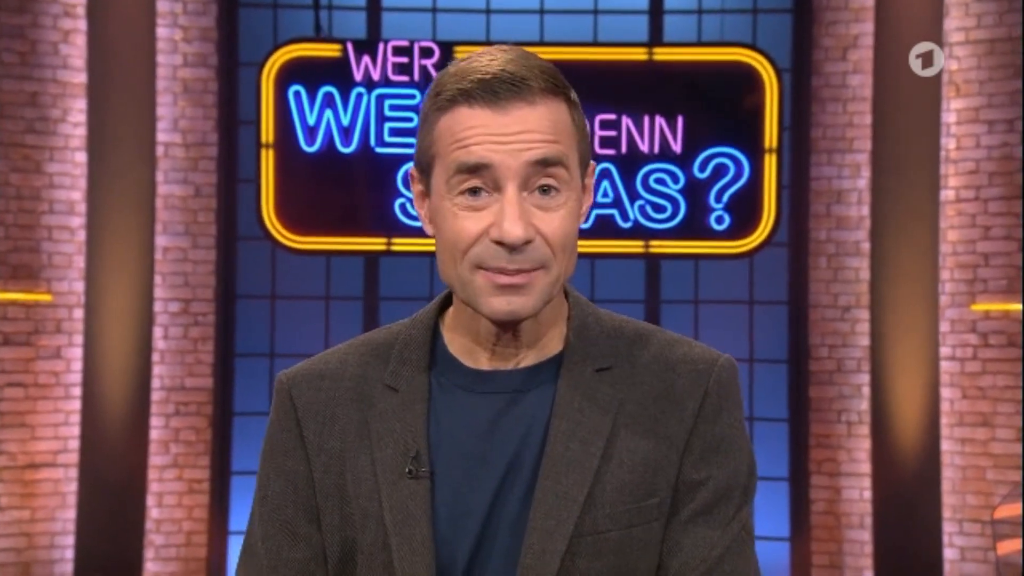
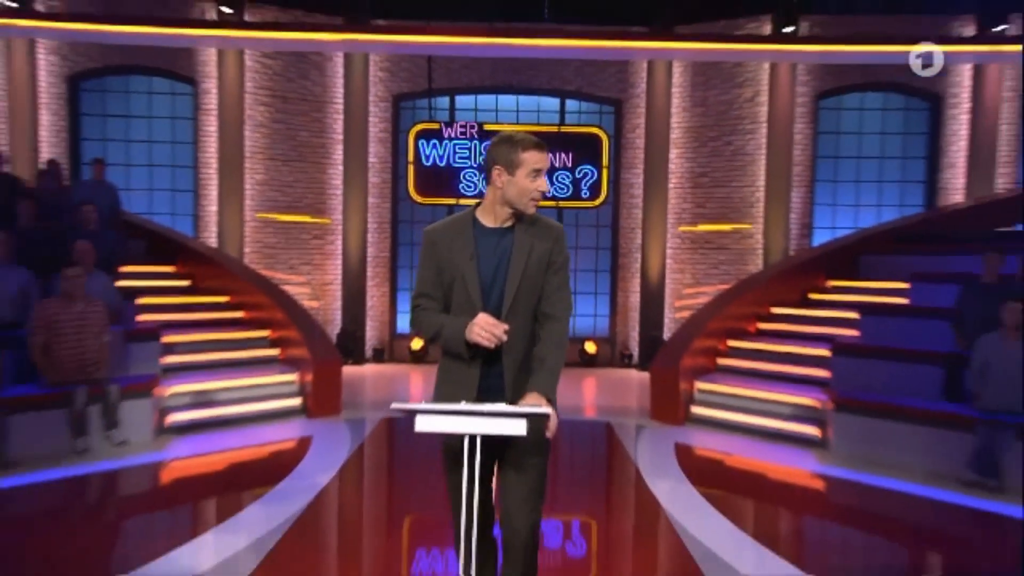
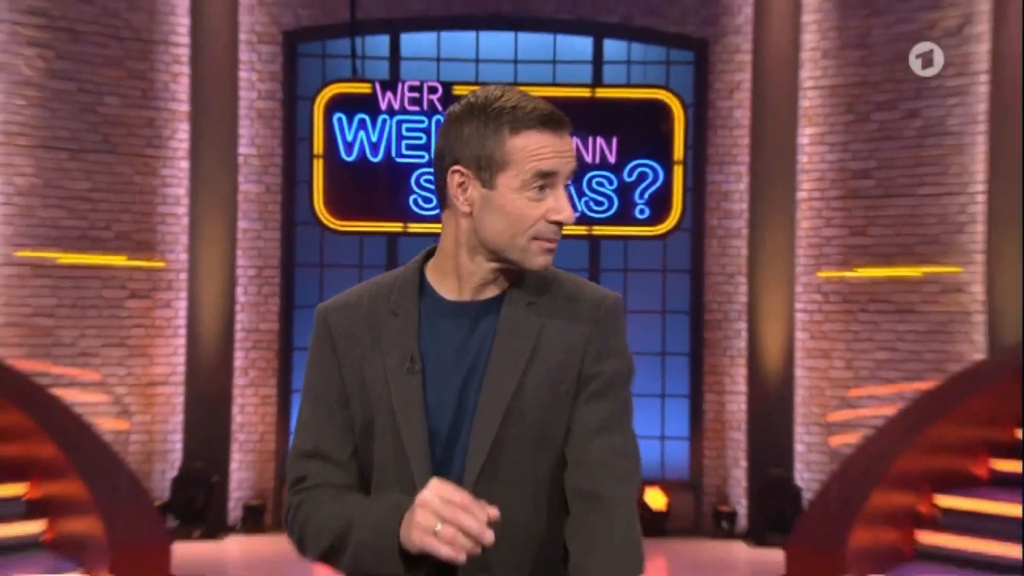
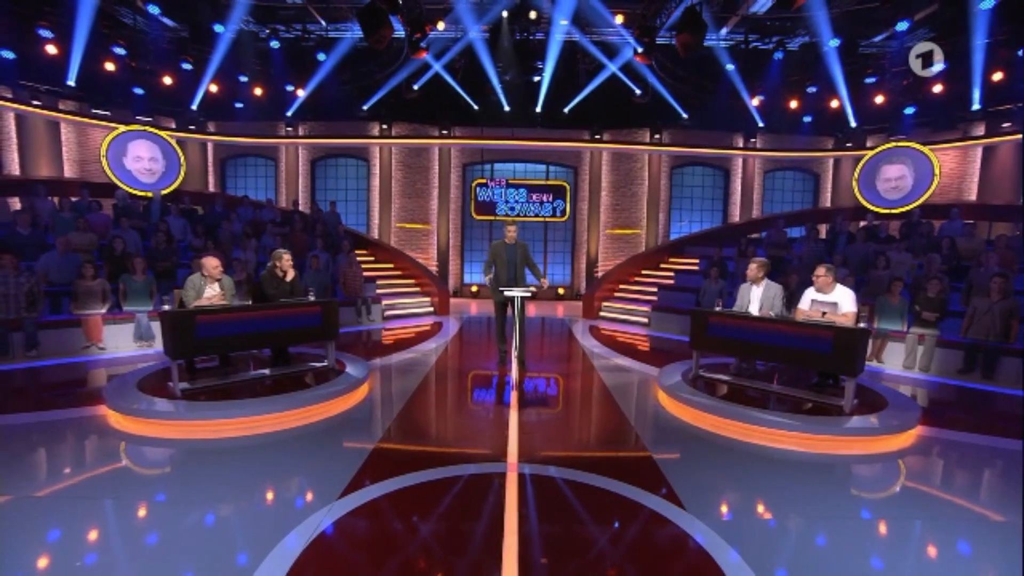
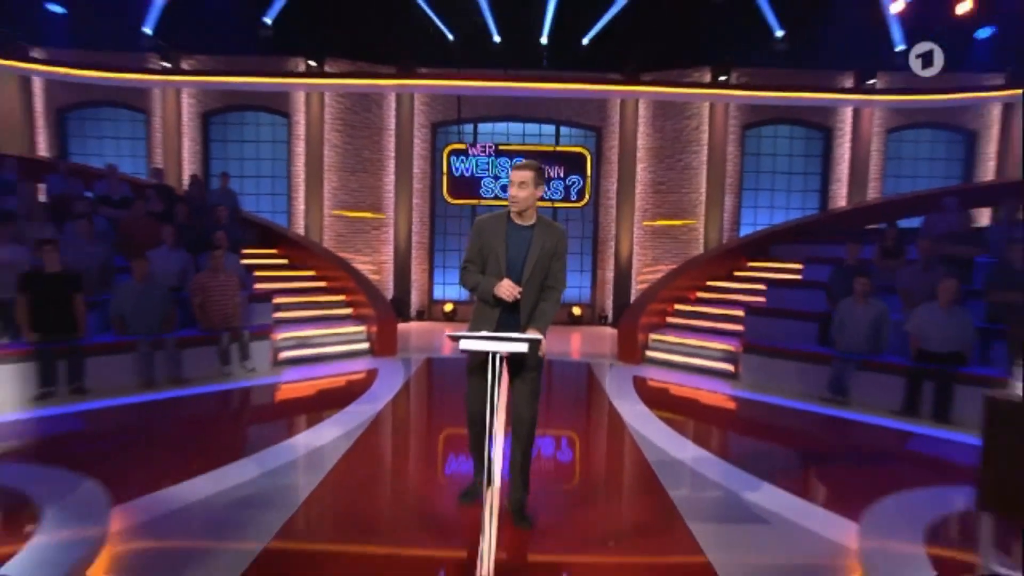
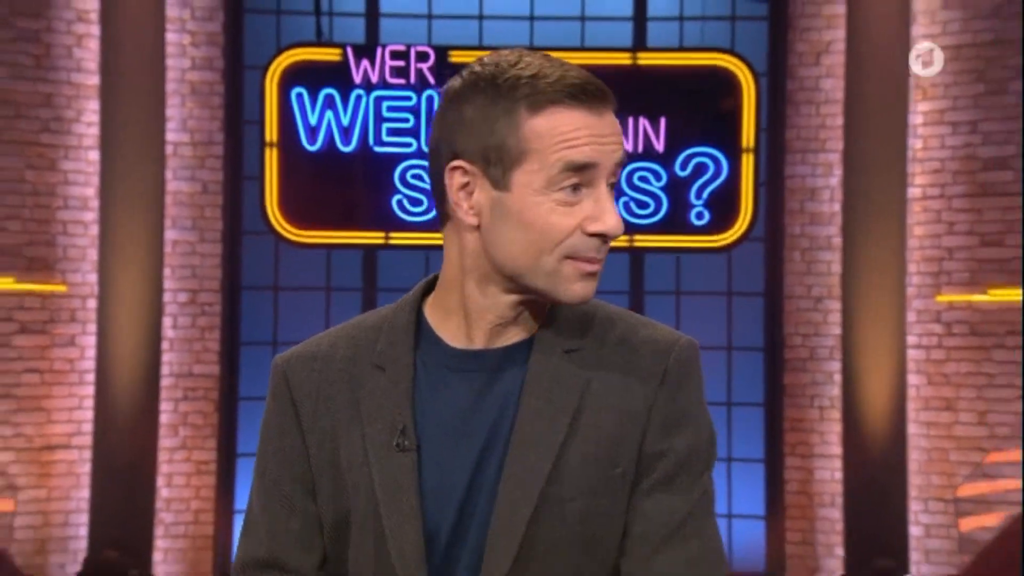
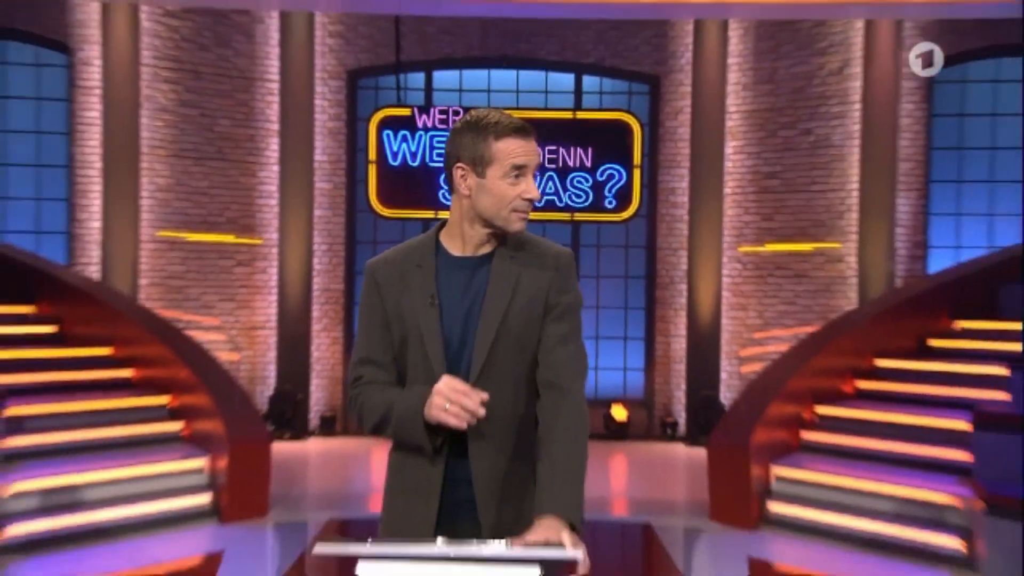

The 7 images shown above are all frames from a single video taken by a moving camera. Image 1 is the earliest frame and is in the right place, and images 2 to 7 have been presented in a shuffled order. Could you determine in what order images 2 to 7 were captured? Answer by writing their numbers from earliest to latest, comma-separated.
6, 3, 7, 2, 5, 4
